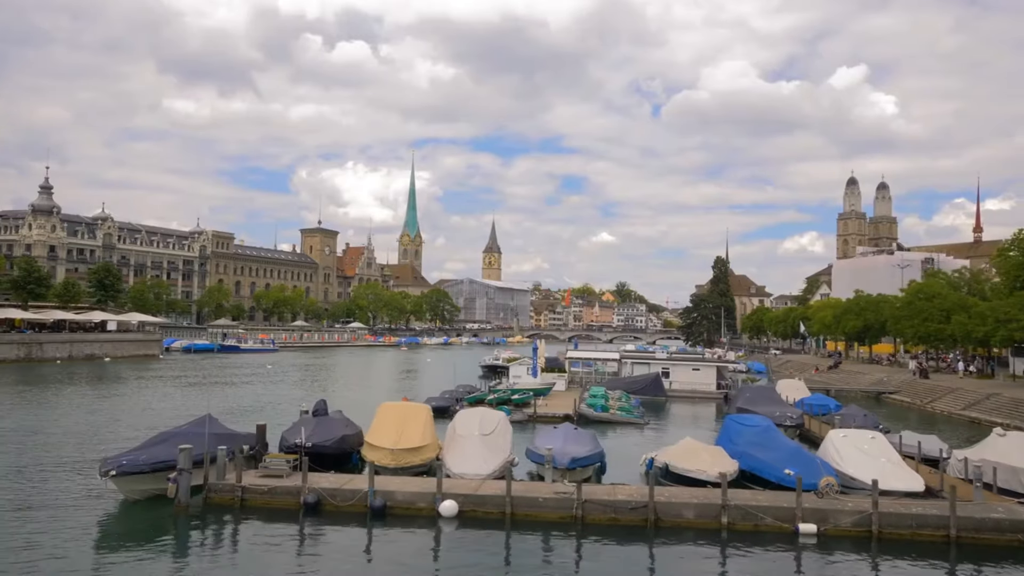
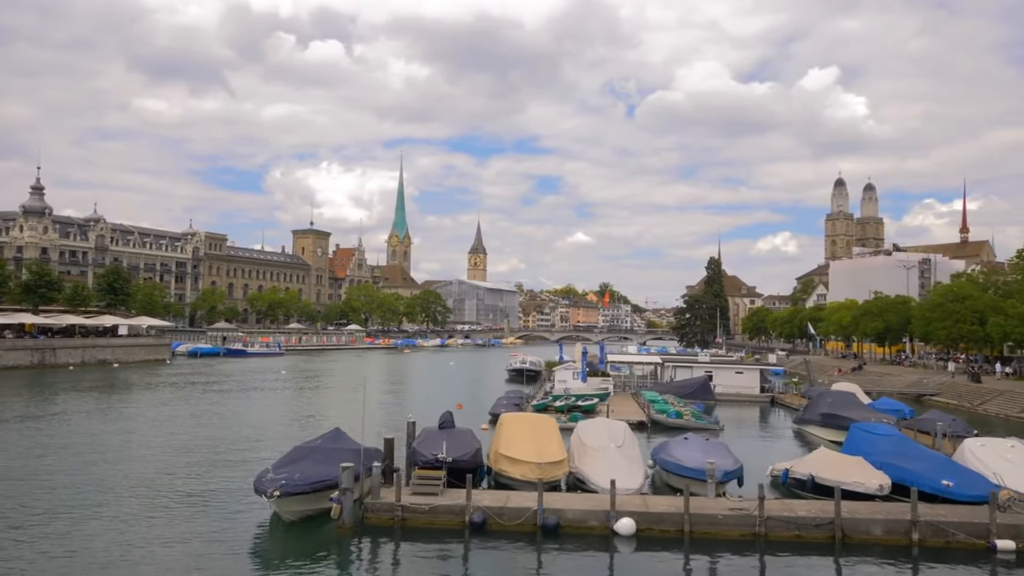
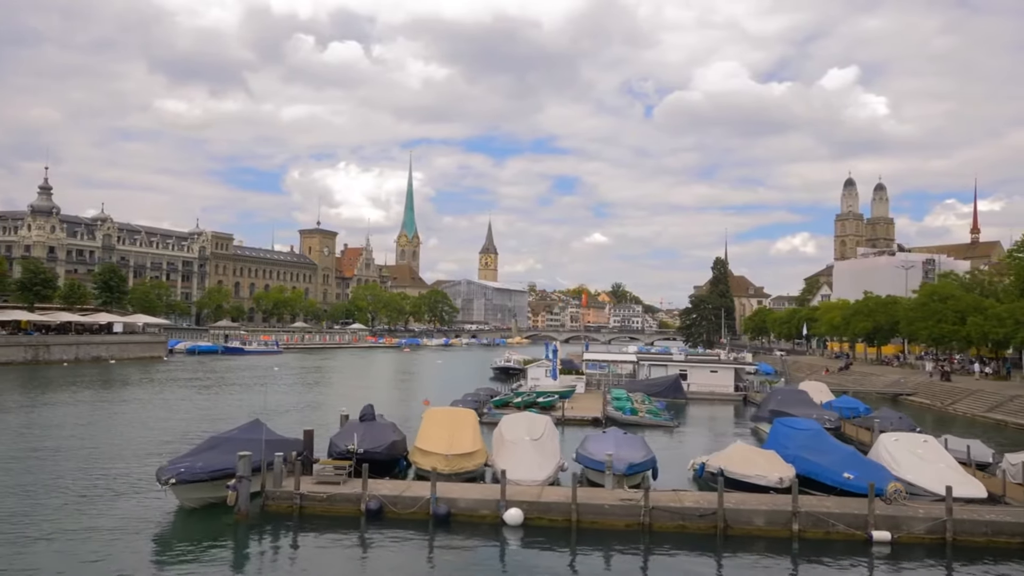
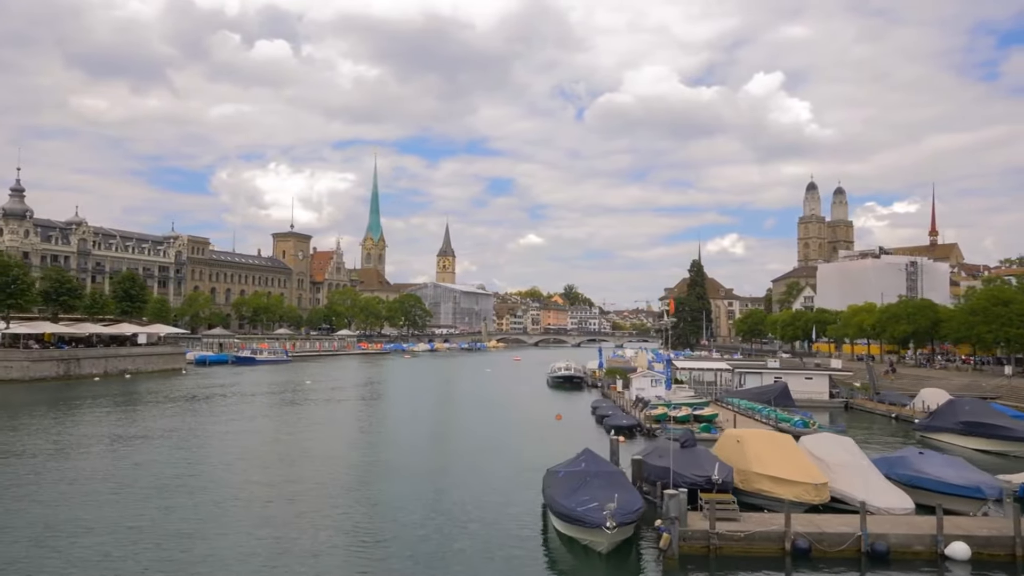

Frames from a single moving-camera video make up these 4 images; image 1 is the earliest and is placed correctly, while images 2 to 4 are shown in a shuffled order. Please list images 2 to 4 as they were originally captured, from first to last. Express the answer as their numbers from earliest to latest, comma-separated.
3, 2, 4
